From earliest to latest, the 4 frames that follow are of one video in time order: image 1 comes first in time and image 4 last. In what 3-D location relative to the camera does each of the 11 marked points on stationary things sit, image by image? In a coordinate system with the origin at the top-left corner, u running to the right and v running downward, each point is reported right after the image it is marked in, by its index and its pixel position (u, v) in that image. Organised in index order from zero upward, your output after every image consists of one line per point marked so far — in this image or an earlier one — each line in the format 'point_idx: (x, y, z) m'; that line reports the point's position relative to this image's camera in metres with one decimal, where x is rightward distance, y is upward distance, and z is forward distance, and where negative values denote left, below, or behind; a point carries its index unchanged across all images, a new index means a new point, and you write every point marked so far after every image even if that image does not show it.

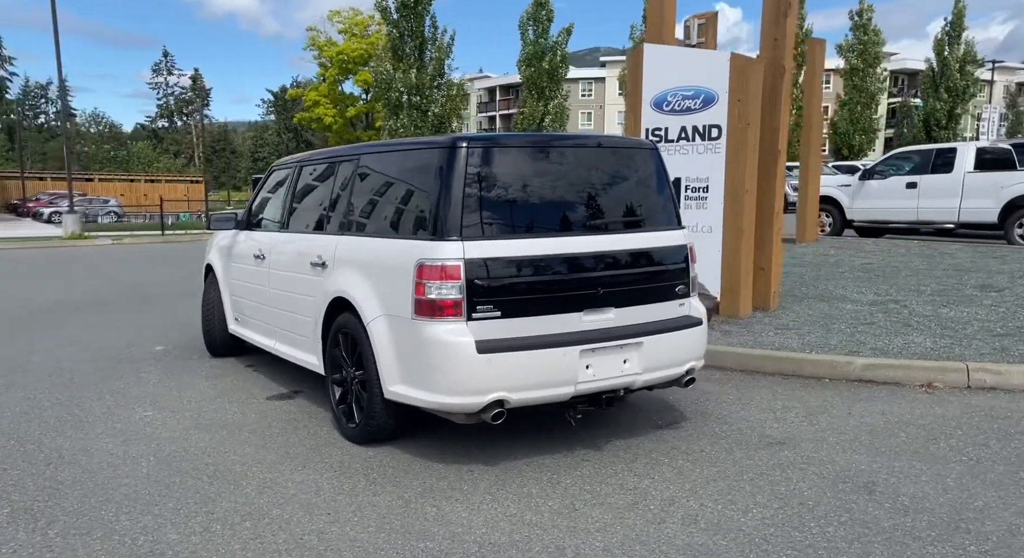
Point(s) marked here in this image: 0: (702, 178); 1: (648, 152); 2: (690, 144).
0: (+2.4, +1.3, +8.9) m
1: (+0.9, +0.8, +4.5) m
2: (+2.2, +1.7, +9.0) m
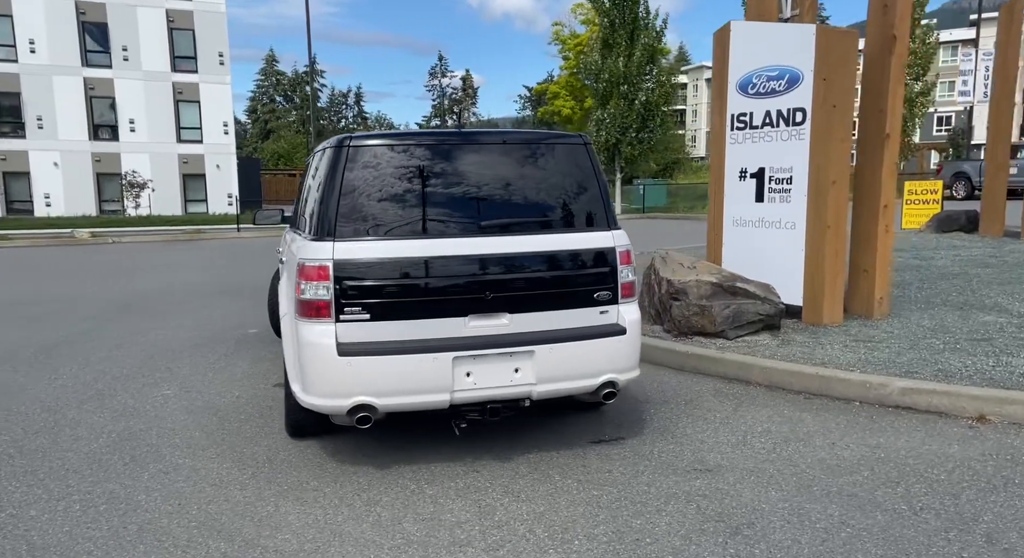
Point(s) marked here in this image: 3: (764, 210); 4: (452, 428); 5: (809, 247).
0: (+3.1, +1.2, +8.0) m
1: (+0.4, +0.8, +4.2) m
2: (+3.0, +1.7, +8.1) m
3: (+2.9, +0.8, +8.3) m
4: (-0.3, -0.9, +4.4) m
5: (+3.3, +0.4, +7.9) m
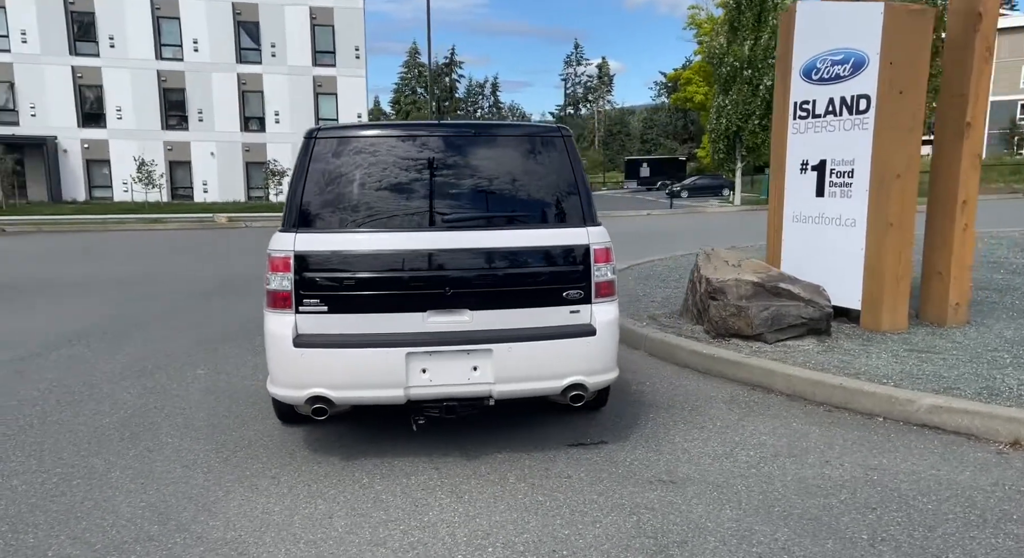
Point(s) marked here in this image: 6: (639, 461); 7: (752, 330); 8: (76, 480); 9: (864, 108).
0: (+3.5, +1.2, +7.5) m
1: (+0.3, +0.8, +4.0) m
2: (+3.4, +1.7, +7.6) m
3: (+3.4, +0.8, +7.8) m
4: (-0.4, -0.9, +4.4) m
5: (+3.6, +0.3, +7.3) m
6: (+0.7, -1.0, +3.8) m
7: (+2.2, -0.5, +6.5) m
8: (-2.2, -1.0, +3.6) m
9: (+3.6, +1.7, +7.3) m
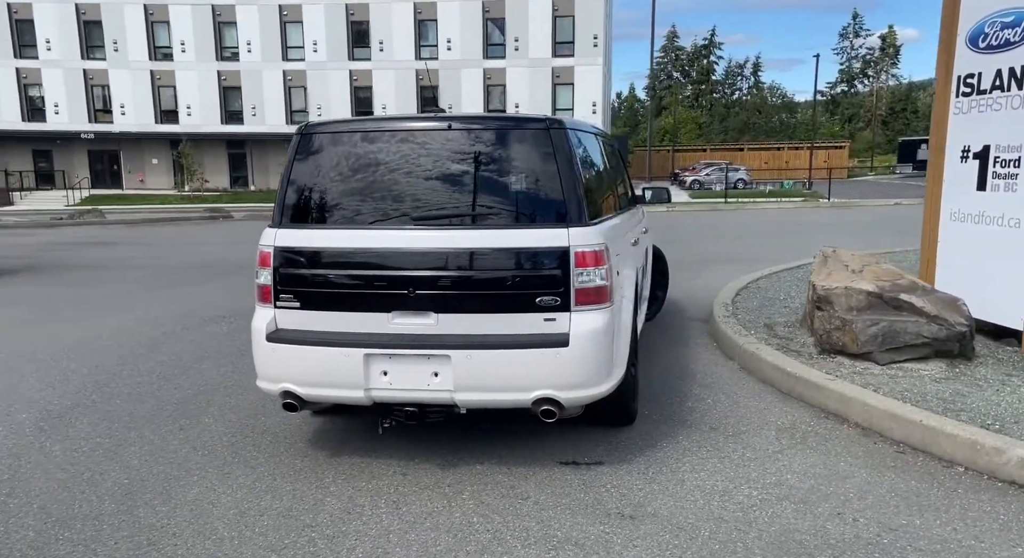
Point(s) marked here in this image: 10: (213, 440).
0: (+4.3, +1.1, +6.1) m
1: (+0.3, +0.8, +3.7) m
2: (+4.3, +1.6, +6.2) m
3: (+4.2, +0.7, +6.4) m
4: (-0.4, -0.9, +4.3) m
5: (+4.4, +0.2, +5.9) m
6: (+0.6, -1.0, +3.5) m
7: (+2.7, -0.5, +5.6) m
8: (-2.3, -0.9, +4.0) m
9: (+4.3, +1.6, +5.9) m
10: (-1.7, -0.9, +4.1) m
